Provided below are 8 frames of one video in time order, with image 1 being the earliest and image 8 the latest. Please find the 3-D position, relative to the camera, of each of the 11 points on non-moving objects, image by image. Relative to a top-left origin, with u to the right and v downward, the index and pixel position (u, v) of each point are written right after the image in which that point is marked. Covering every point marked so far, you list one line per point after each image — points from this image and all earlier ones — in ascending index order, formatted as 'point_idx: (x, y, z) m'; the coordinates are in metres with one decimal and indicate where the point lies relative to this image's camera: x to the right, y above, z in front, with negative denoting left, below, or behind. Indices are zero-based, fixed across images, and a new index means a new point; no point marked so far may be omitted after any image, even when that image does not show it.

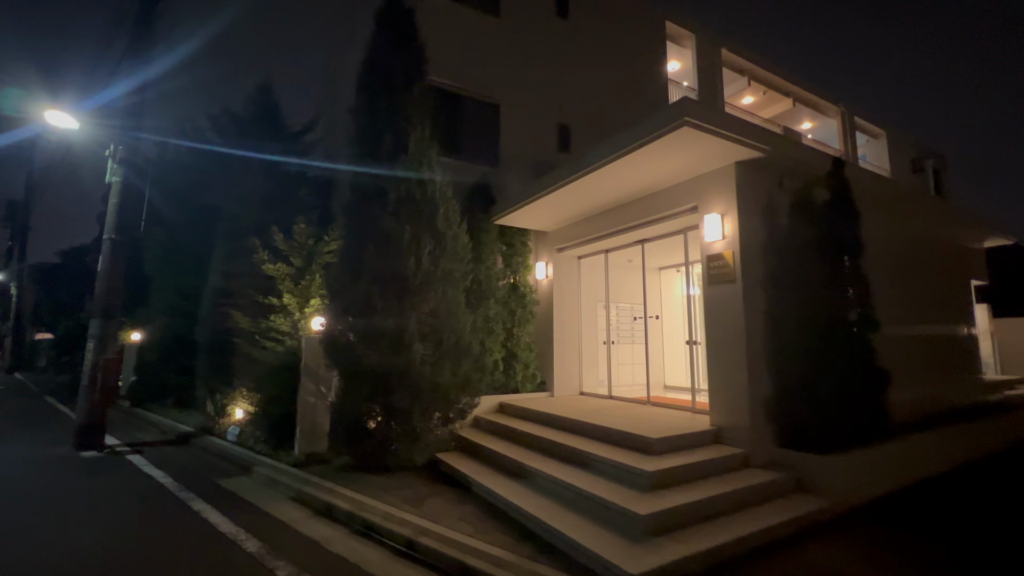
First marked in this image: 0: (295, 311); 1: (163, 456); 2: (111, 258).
0: (-4.6, -0.5, +9.5) m
1: (-7.1, -3.5, +9.3) m
2: (-9.2, +0.7, +10.5) m
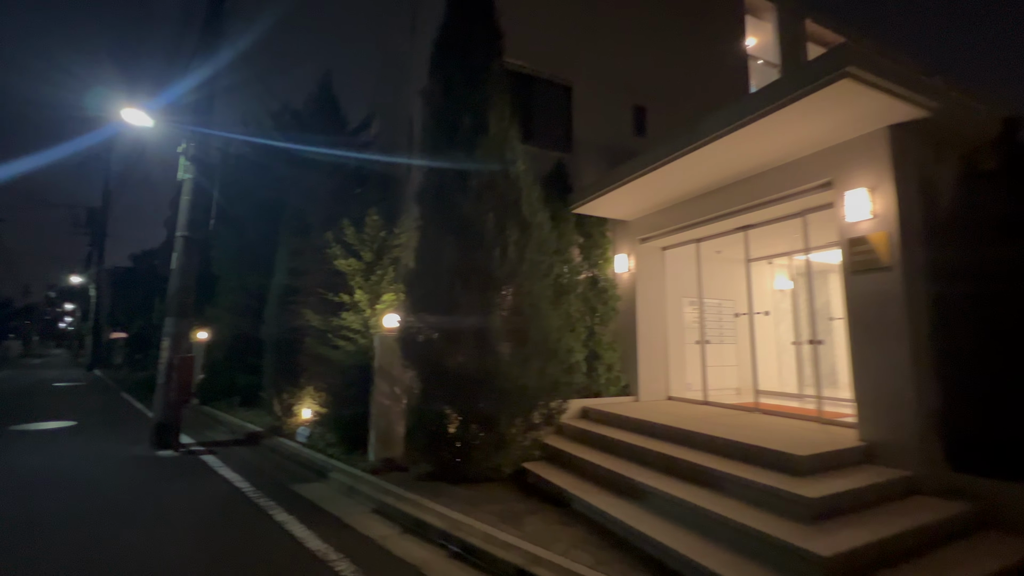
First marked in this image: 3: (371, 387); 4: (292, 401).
0: (-2.9, -0.4, +9.0) m
1: (-5.5, -3.4, +9.1) m
2: (-7.5, +0.7, +10.4) m
3: (-2.6, -1.8, +8.4) m
4: (-5.5, -2.8, +11.4) m
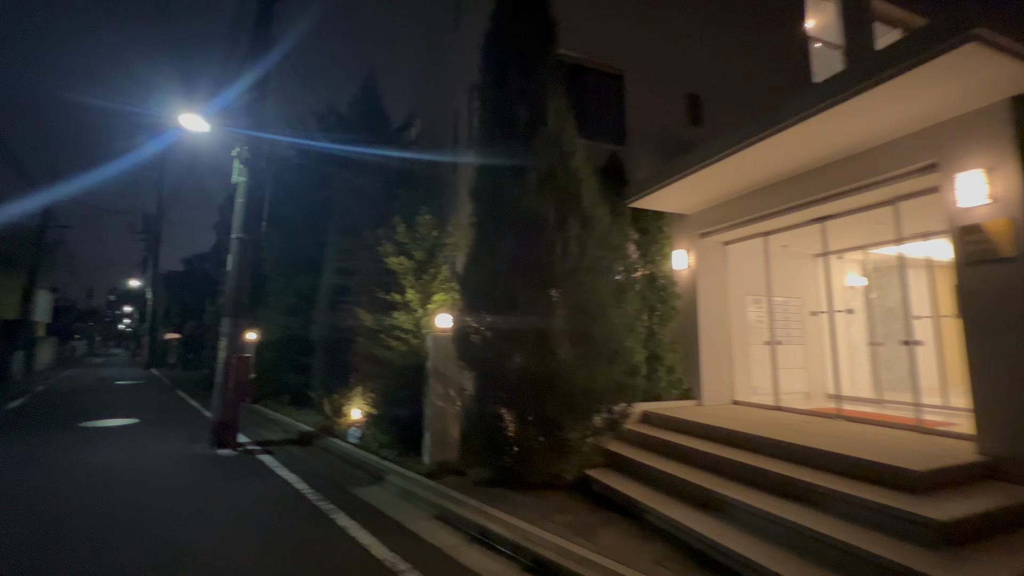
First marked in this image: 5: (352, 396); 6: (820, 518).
0: (-1.8, -0.4, +8.9) m
1: (-4.4, -3.4, +9.1) m
2: (-6.3, +0.7, +10.6) m
3: (-1.6, -1.8, +8.2) m
4: (-4.3, -2.8, +11.4) m
5: (-4.0, -2.7, +11.3) m
6: (+3.2, -2.4, +4.7) m
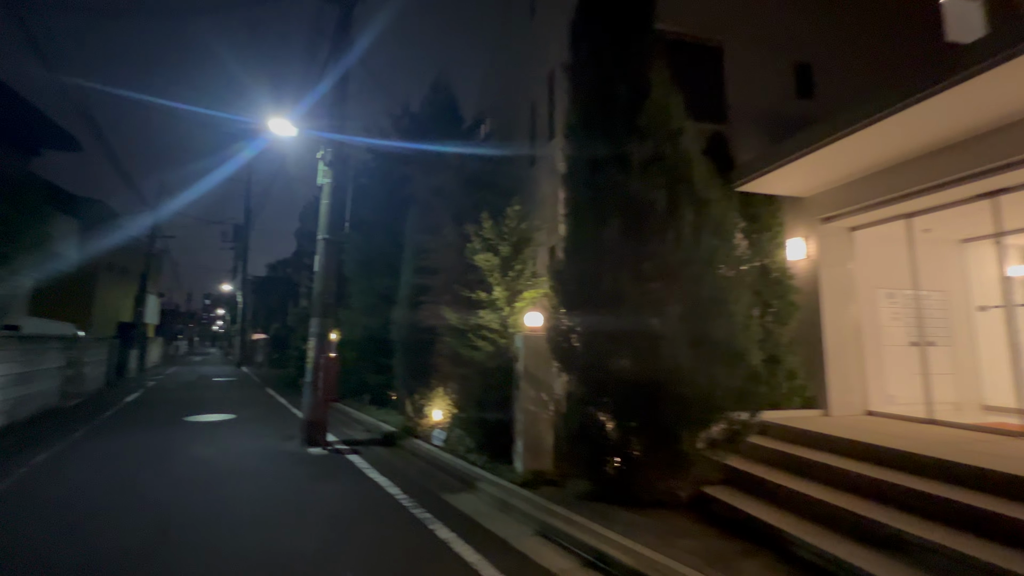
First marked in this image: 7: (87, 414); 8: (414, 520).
0: (-0.1, -0.3, +8.4) m
1: (-2.6, -3.4, +9.0) m
2: (-4.4, +0.7, +10.7) m
3: (0.0, -1.8, +7.8) m
4: (-2.2, -2.8, +11.3) m
5: (-1.9, -2.6, +11.1) m
6: (+4.3, -2.3, +3.6) m
7: (-13.1, -3.9, +14.0) m
8: (-1.3, -3.1, +5.9) m
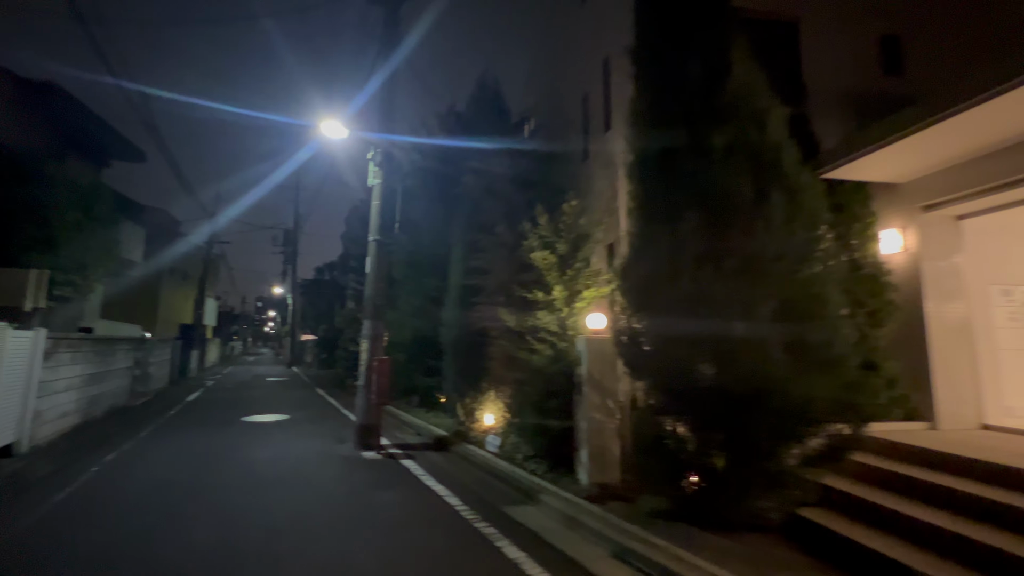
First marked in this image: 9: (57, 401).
0: (+0.9, -0.3, +8.0) m
1: (-1.5, -3.4, +8.7) m
2: (-3.1, +0.7, +10.6) m
3: (+1.0, -1.8, +7.3) m
4: (-0.9, -2.8, +11.0) m
5: (-0.6, -2.6, +10.8) m
6: (+5.0, -2.2, +2.8) m
7: (-11.5, -4.0, +14.6) m
8: (-0.4, -3.1, +5.6) m
9: (-10.2, -2.6, +10.1) m
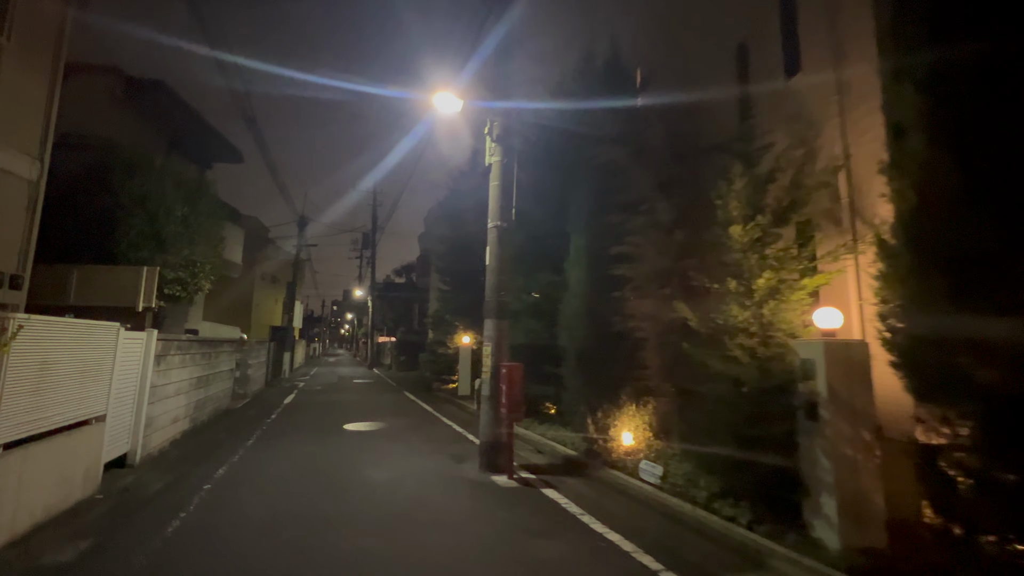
0: (+3.4, -0.1, +6.0) m
1: (+1.2, -3.3, +7.0) m
2: (-0.3, +0.8, +9.1) m
3: (+3.4, -1.6, +5.3) m
4: (+2.0, -2.7, +9.2) m
5: (+2.3, -2.5, +9.0) m
6: (+6.8, -2.0, +0.3) m
7: (-8.0, -4.1, +14.2) m
8: (+1.8, -2.9, +3.8) m
9: (-7.3, -2.5, +9.6) m
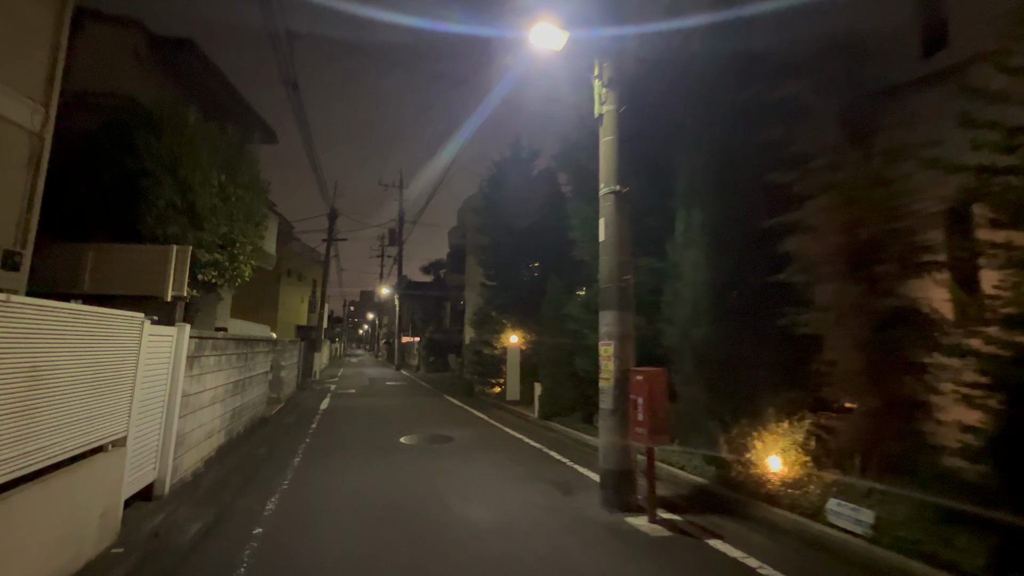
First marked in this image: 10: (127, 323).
0: (+5.1, +0.1, +3.9) m
1: (+3.0, -3.0, +5.0) m
2: (+1.6, +1.0, +7.2) m
3: (+5.2, -1.3, +3.2) m
4: (+3.9, -2.4, +7.2) m
5: (+4.1, -2.2, +6.9) m
6: (+8.4, -1.7, -1.8) m
7: (-5.9, -3.8, +12.5) m
8: (+3.5, -2.6, +1.8) m
9: (-5.4, -2.3, +7.9) m
10: (-4.4, -0.4, +5.2) m
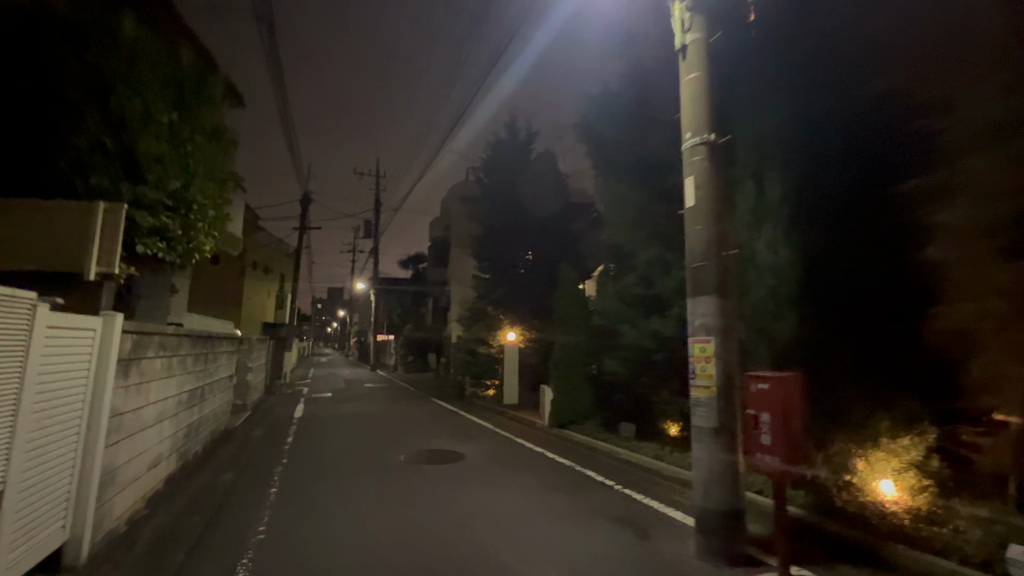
0: (+6.0, +0.3, +2.6) m
1: (+3.8, -2.8, +3.5) m
2: (+2.3, +1.3, +5.6) m
3: (+6.1, -1.1, +1.9) m
4: (+4.6, -2.2, +5.7) m
5: (+4.8, -2.0, +5.5) m
6: (+9.6, -1.5, -3.0) m
7: (-5.6, -3.5, +10.4) m
8: (+4.5, -2.4, +0.3) m
9: (-4.7, -2.0, +5.8) m
10: (-3.6, -0.1, +3.2) m
